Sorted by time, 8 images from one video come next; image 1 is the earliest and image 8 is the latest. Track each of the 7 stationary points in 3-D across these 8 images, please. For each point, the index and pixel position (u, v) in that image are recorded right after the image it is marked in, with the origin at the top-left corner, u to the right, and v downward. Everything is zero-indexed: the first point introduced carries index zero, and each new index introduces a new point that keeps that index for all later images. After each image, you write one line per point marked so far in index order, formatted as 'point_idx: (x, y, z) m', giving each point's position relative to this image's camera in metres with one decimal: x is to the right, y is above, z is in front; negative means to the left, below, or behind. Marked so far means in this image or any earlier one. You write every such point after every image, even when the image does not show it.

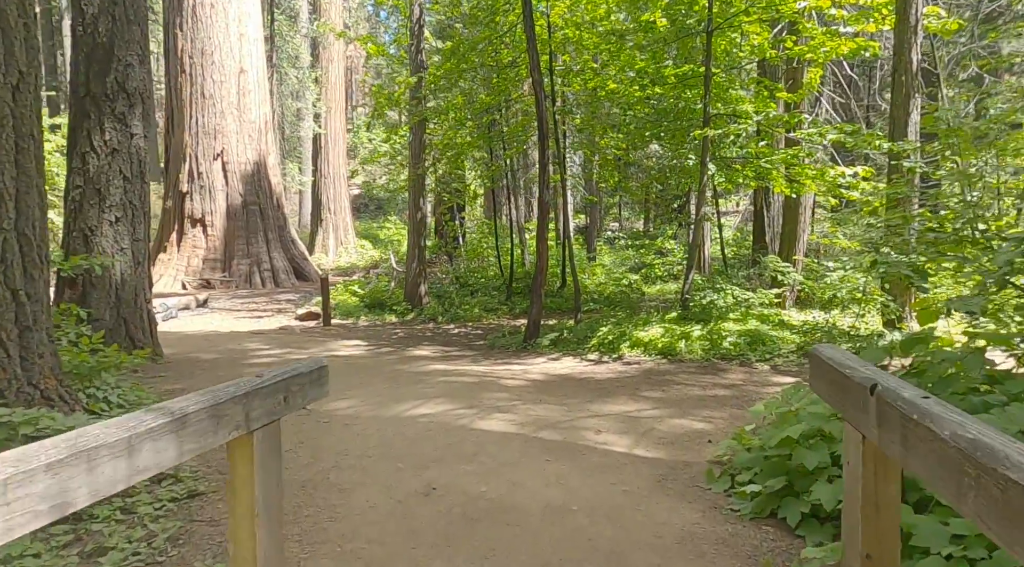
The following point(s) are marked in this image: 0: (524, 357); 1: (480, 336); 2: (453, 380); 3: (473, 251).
0: (+0.1, -0.8, +8.5) m
1: (-0.5, -0.7, +11.0) m
2: (-0.5, -0.9, +7.0) m
3: (-0.8, +0.7, +15.9) m
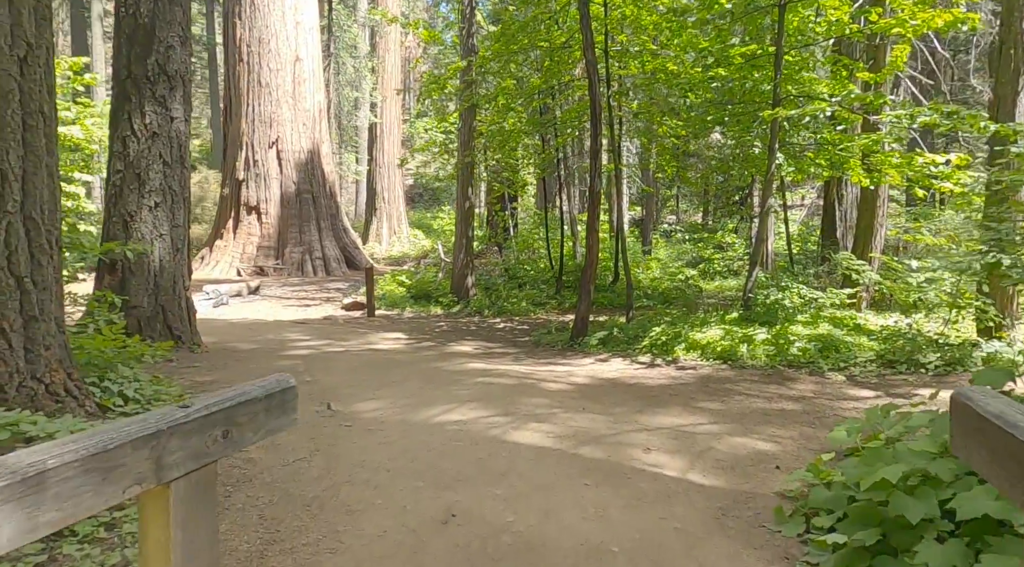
0: (+0.6, -0.7, +7.9) m
1: (+0.2, -0.6, +10.5) m
2: (-0.2, -0.8, +6.5) m
3: (+0.2, +0.8, +15.4) m
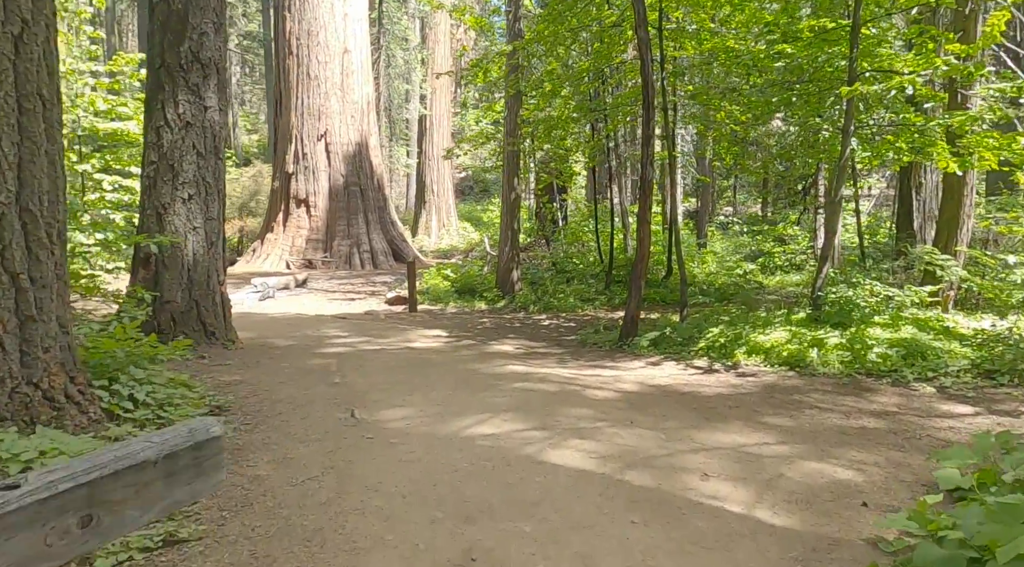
0: (+1.0, -0.7, +7.3) m
1: (+0.7, -0.6, +9.9) m
2: (+0.1, -0.8, +6.0) m
3: (+1.1, +0.9, +14.8) m
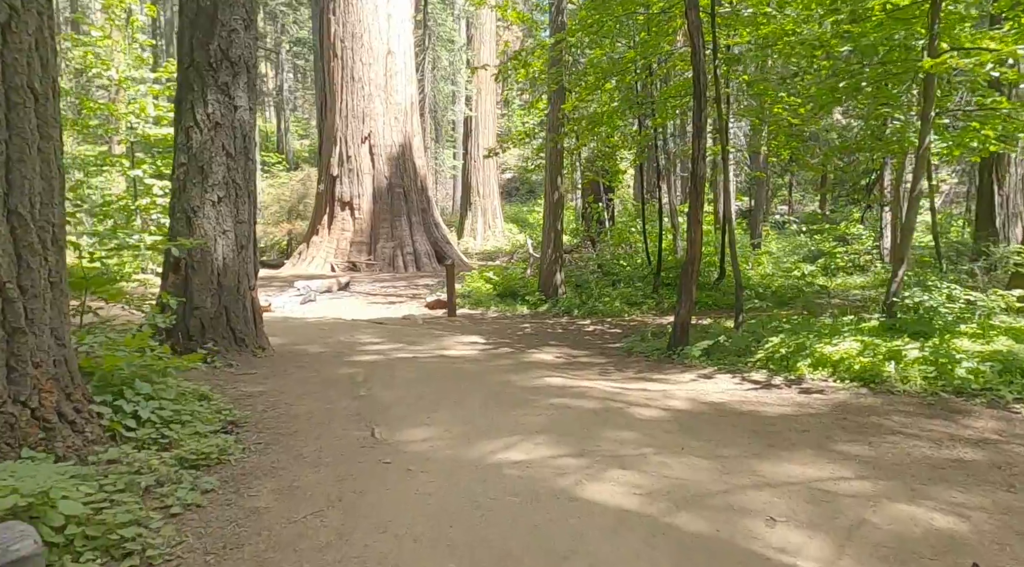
0: (+1.3, -0.7, +6.7) m
1: (+1.2, -0.6, +9.3) m
2: (+0.4, -0.8, +5.4) m
3: (+1.9, +0.9, +14.1) m
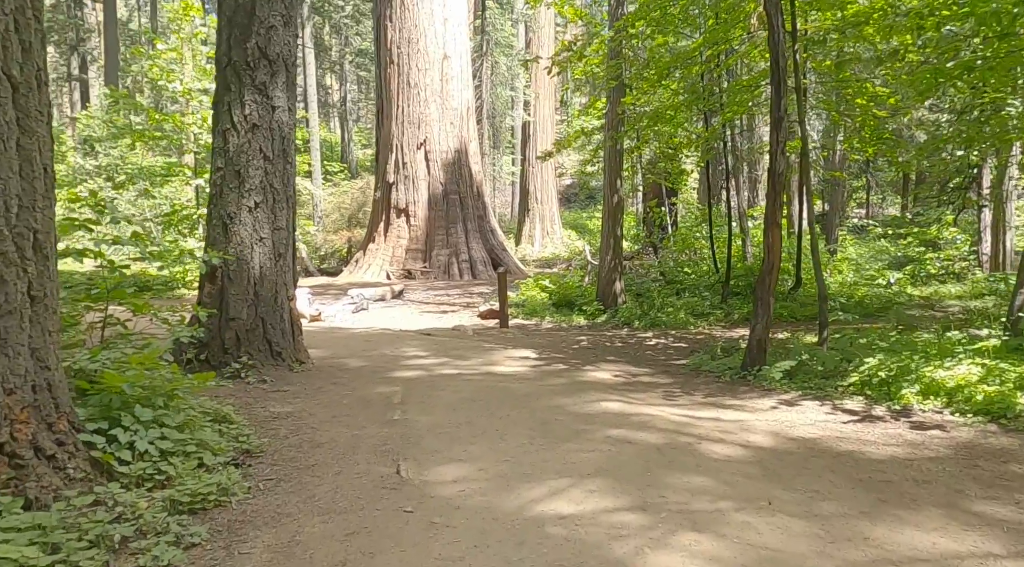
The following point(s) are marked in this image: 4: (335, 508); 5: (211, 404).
0: (+1.7, -0.8, +5.8) m
1: (+1.8, -0.7, +8.4) m
2: (+0.7, -0.9, +4.6) m
3: (+2.8, +0.7, +13.2) m
4: (-0.9, -1.1, +3.8) m
5: (-2.2, -0.9, +5.8) m
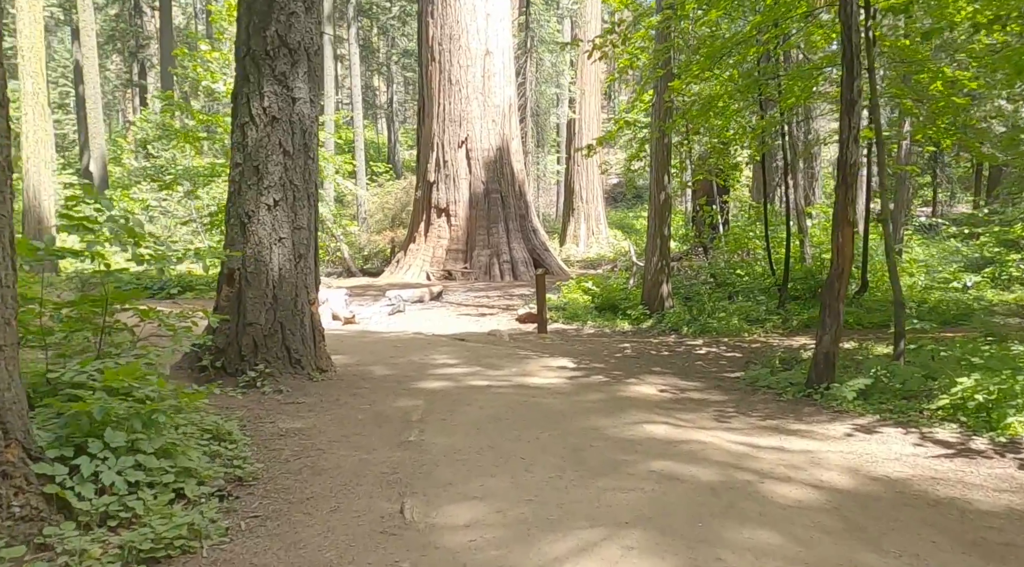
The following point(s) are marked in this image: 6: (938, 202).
0: (+1.9, -0.9, +5.1) m
1: (+2.2, -0.8, +7.6) m
2: (+0.8, -0.9, +3.9) m
3: (+3.5, +0.7, +12.4) m
4: (-0.8, -1.1, +3.2) m
5: (-2.0, -0.9, +5.3) m
6: (+9.2, +1.8, +17.1) m
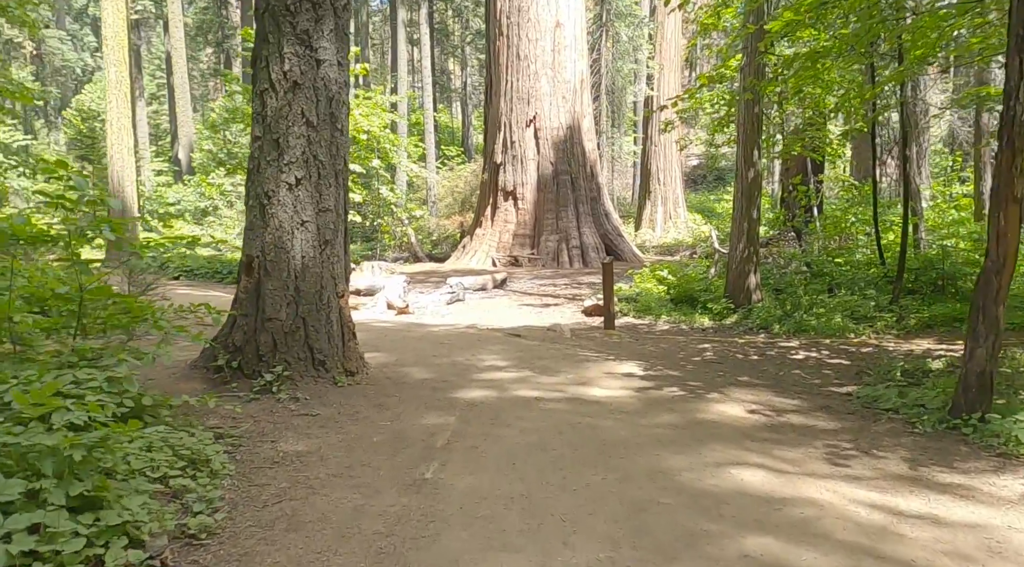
0: (+2.1, -0.8, +3.7) m
1: (+2.6, -0.7, +6.2) m
2: (+0.9, -0.9, +2.7) m
3: (+4.4, +0.8, +10.8) m
4: (-0.7, -1.1, +2.1) m
5: (-1.8, -0.9, +4.3) m
6: (+10.5, +2.0, +14.9) m
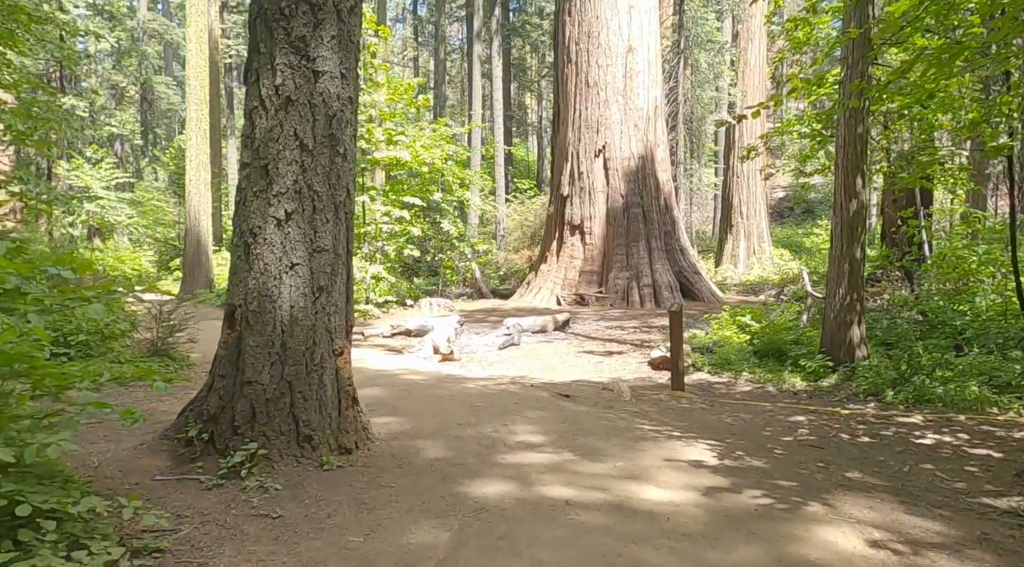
0: (+2.0, -1.1, +2.0) m
1: (+2.8, -1.1, +4.5) m
2: (+0.7, -1.1, +1.1) m
3: (+5.0, +0.2, +8.9) m
4: (-1.0, -1.3, +0.7) m
5: (-1.8, -1.2, +3.0) m
6: (+11.5, +1.2, +12.5) m
